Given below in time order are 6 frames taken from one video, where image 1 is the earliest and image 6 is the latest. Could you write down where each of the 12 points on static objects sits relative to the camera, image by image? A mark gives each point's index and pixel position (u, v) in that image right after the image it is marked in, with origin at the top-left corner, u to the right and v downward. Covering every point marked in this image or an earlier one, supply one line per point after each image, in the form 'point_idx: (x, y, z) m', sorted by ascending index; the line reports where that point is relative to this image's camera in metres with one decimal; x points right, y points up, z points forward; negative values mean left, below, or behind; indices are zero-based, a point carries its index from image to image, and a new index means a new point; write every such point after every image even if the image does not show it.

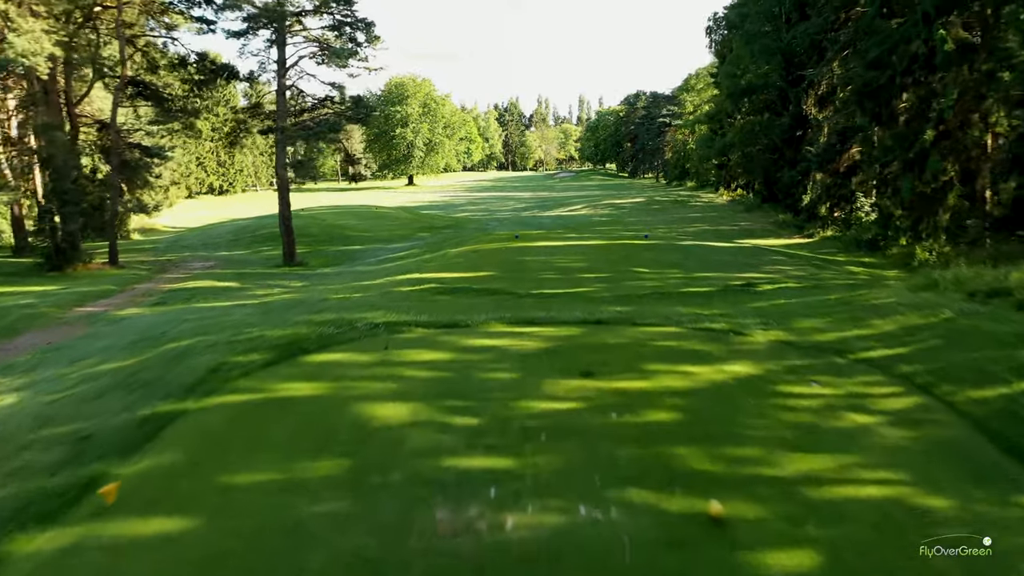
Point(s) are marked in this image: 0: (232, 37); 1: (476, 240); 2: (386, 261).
0: (-6.4, +5.8, +14.8) m
1: (-0.8, +1.1, +14.8) m
2: (-2.7, +0.6, +14.1) m
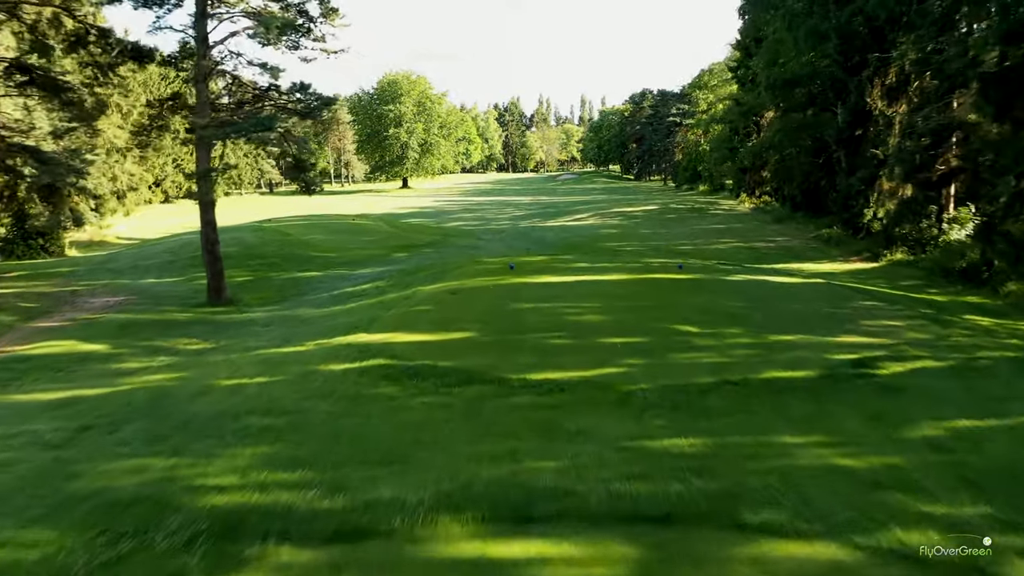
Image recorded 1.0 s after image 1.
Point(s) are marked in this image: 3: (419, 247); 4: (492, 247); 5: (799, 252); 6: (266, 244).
0: (-6.6, +5.0, +11.5) m
1: (-0.9, +0.3, +11.5) m
2: (-2.8, -0.2, +10.8) m
3: (-2.5, +1.1, +17.4) m
4: (-0.6, +1.2, +18.5) m
5: (+7.6, +1.0, +17.1) m
6: (-6.5, +1.2, +16.9) m
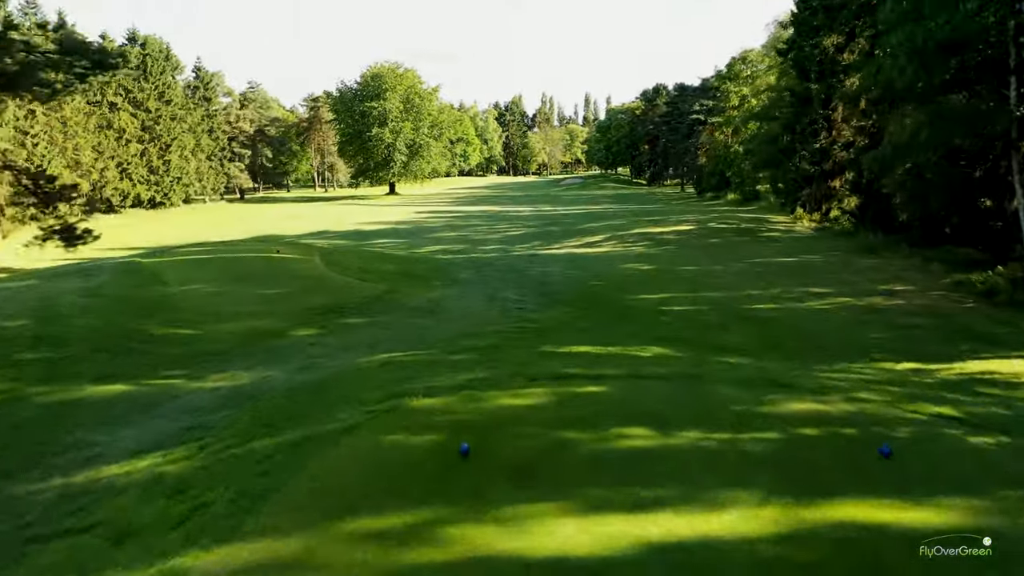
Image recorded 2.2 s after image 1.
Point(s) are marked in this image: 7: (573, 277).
0: (-6.9, +3.5, +5.0) m
1: (-1.3, -1.2, +4.9) m
2: (-3.2, -1.7, +4.3) m
3: (-2.8, -0.4, +10.9) m
4: (-0.9, -0.3, +12.0) m
5: (+7.3, -0.5, +10.5) m
6: (-6.8, -0.3, +10.4) m
7: (+1.5, +0.3, +15.7) m
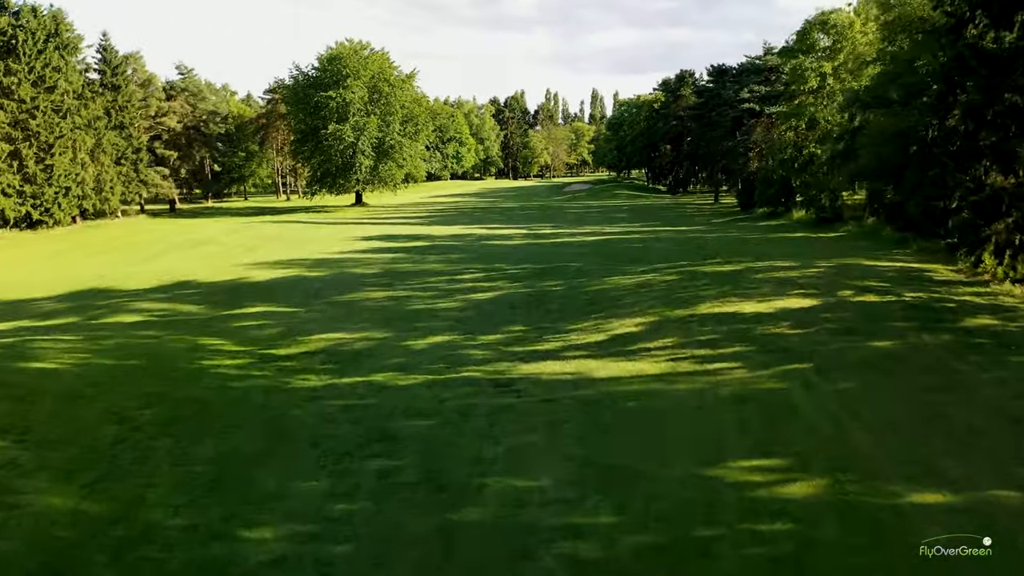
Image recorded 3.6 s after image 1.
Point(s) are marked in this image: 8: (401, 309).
0: (-7.8, +1.1, -5.8) m
1: (-2.2, -3.5, -5.8) m
2: (-4.1, -4.1, -6.5) m
3: (-3.7, -2.7, +0.1) m
4: (-1.7, -2.7, +1.2) m
5: (+6.4, -2.9, -0.4) m
6: (-7.6, -2.7, -0.3) m
7: (+0.6, -2.1, +4.9) m
8: (-2.4, -0.5, +14.3) m
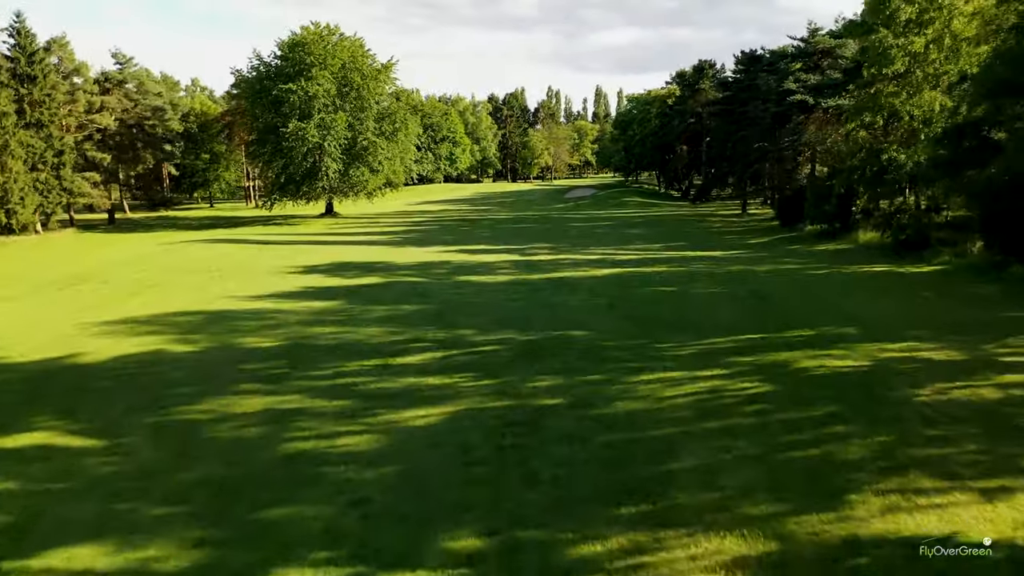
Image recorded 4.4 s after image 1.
0: (-8.4, -0.4, -12.2) m
1: (-2.8, -5.1, -12.3) m
2: (-4.7, -5.6, -13.0) m
3: (-4.2, -4.3, -6.4) m
4: (-2.3, -4.3, -5.3) m
5: (+5.9, -4.5, -6.9) m
6: (-8.2, -4.3, -6.8) m
7: (+0.1, -3.7, -1.6) m
8: (-3.0, -2.0, +7.8) m
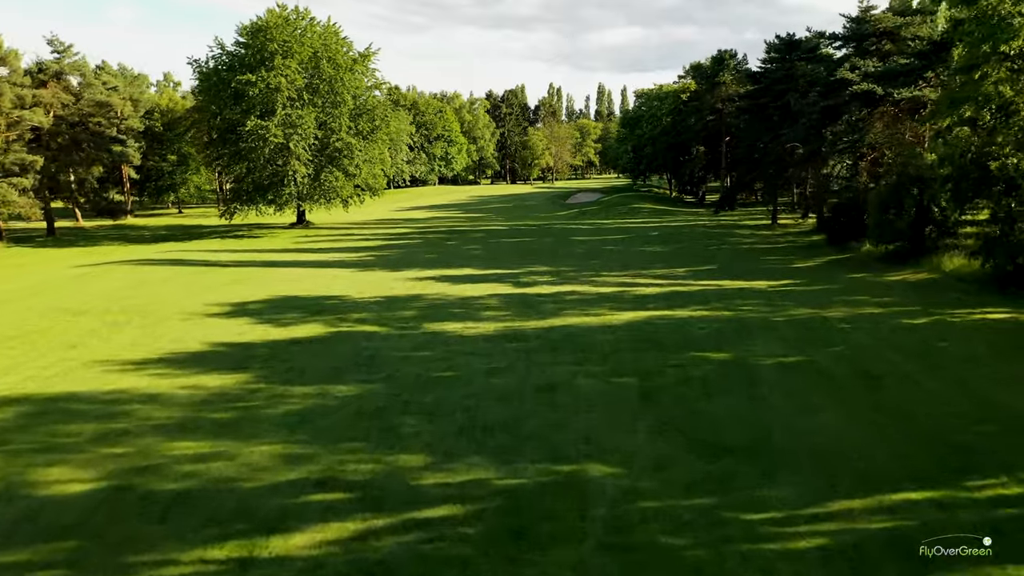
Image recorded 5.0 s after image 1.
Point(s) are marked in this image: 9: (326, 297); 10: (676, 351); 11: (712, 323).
0: (-8.7, -1.7, -17.3) m
1: (-3.1, -6.4, -17.4) m
2: (-5.0, -6.9, -18.0) m
3: (-4.6, -5.5, -11.4) m
4: (-2.6, -5.5, -10.4) m
5: (+5.5, -5.7, -11.9) m
6: (-8.5, -5.5, -11.8) m
7: (-0.2, -4.9, -6.6) m
8: (-3.3, -3.2, +2.8) m
9: (-5.3, -0.2, +18.2) m
10: (+3.1, -1.1, +12.0) m
11: (+4.5, -0.7, +14.3) m
